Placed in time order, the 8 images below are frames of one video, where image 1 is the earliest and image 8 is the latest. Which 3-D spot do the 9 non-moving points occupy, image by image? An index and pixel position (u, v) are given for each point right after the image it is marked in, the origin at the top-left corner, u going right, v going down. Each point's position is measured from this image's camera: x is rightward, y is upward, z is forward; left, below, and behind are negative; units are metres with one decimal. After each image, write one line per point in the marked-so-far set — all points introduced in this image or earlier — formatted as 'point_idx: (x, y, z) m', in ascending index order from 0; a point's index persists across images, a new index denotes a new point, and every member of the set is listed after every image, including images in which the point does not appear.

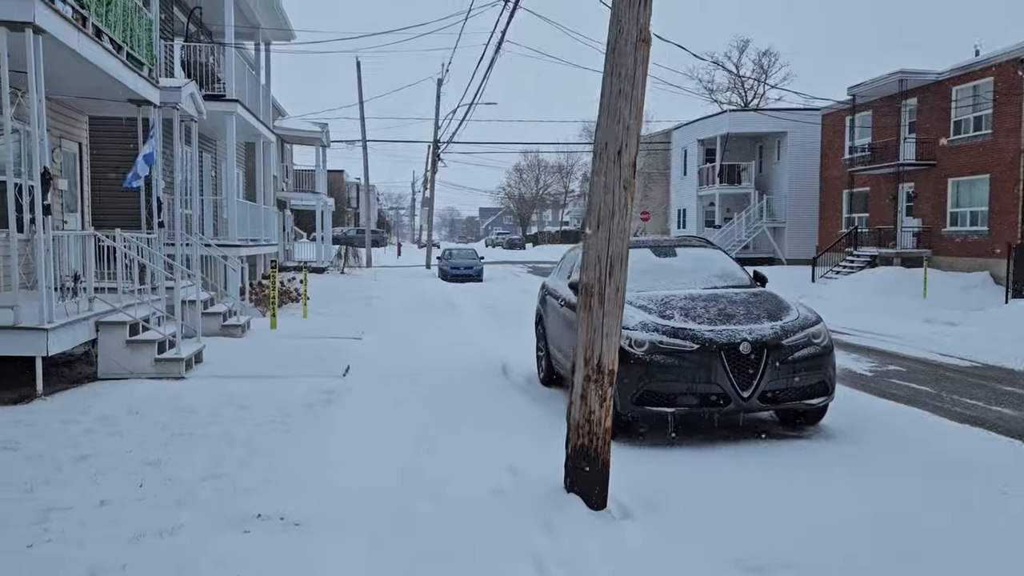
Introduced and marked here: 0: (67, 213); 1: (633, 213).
0: (-7.0, +1.2, +11.9) m
1: (+0.8, +0.5, +4.8) m
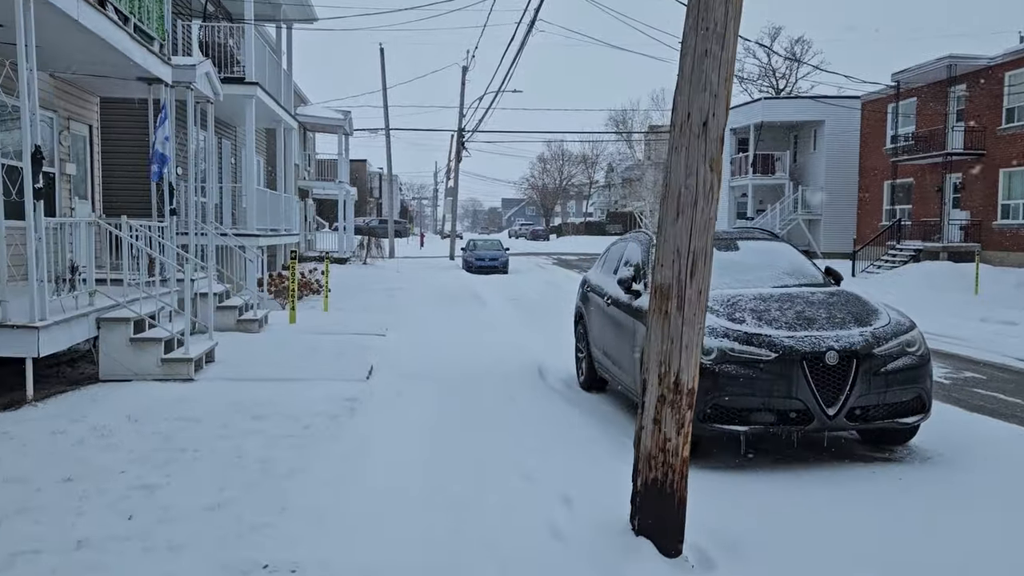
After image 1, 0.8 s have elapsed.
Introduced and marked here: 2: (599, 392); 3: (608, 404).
0: (-6.5, +1.3, +11.3) m
1: (+1.1, +0.5, +4.0) m
2: (+1.0, -1.2, +8.8) m
3: (+1.0, -1.2, +7.9) m
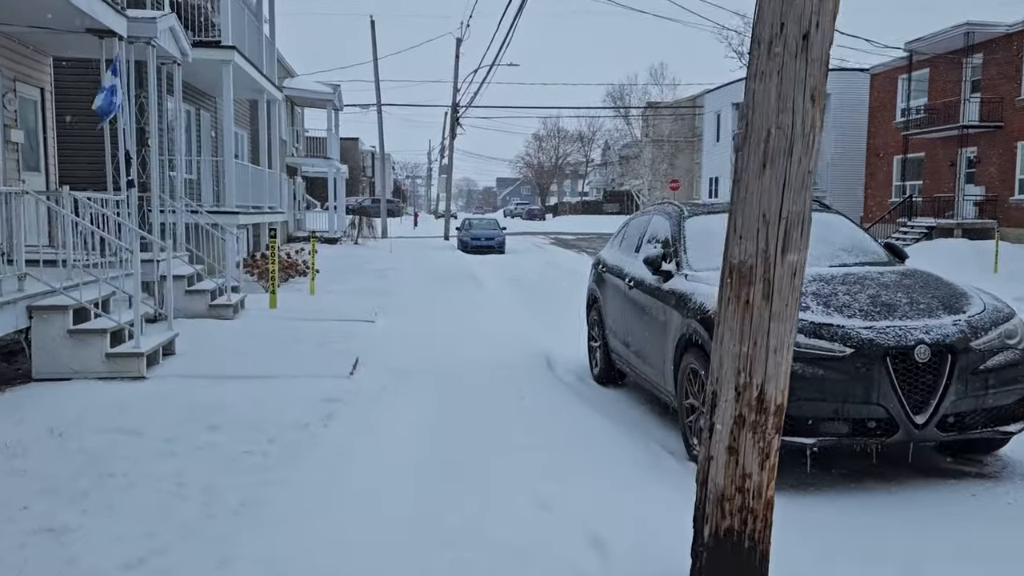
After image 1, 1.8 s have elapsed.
0: (-6.5, +1.6, +10.1) m
1: (+1.2, +0.5, +2.8) m
2: (+1.1, -1.0, +7.8) m
3: (+1.1, -1.0, +6.8) m
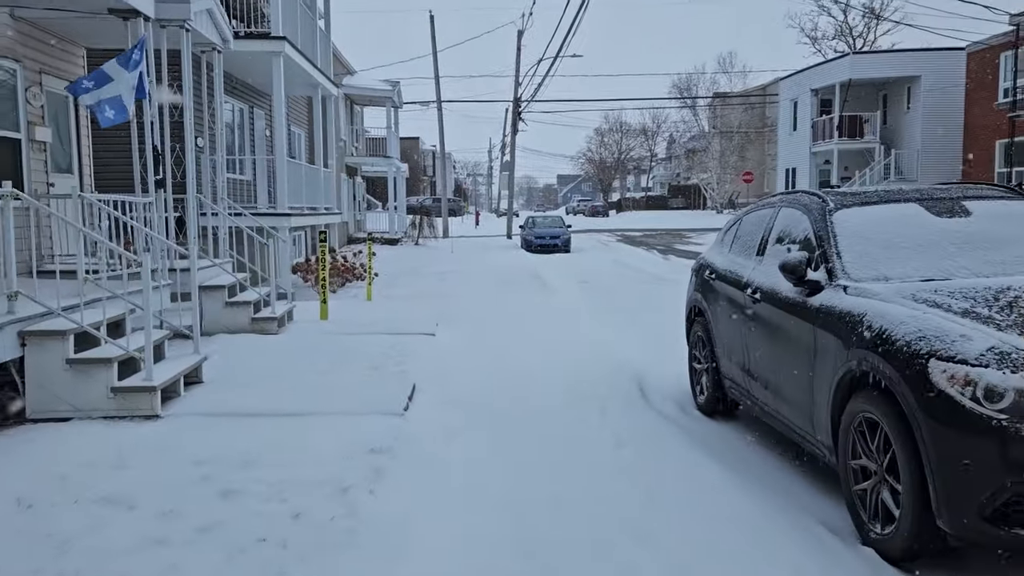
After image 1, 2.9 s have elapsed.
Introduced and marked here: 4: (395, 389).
0: (-5.6, +1.4, +9.2) m
1: (+1.5, +0.4, +1.4) m
2: (+1.8, -1.1, +6.3) m
3: (+1.7, -1.1, +5.4) m
4: (-1.0, -0.8, +6.4) m
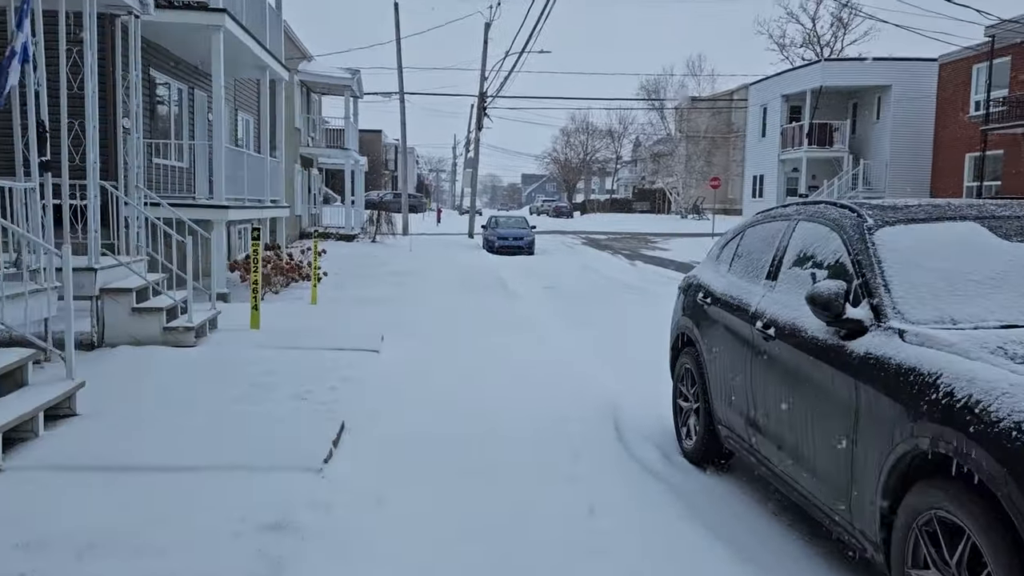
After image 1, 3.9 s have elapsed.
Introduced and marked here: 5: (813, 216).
0: (-6.0, +1.4, +7.8) m
1: (+1.4, +0.2, +0.3) m
2: (+1.4, -1.3, +5.3) m
3: (+1.4, -1.3, +4.4) m
4: (-1.3, -1.0, +5.2) m
5: (+1.7, +0.4, +4.4) m
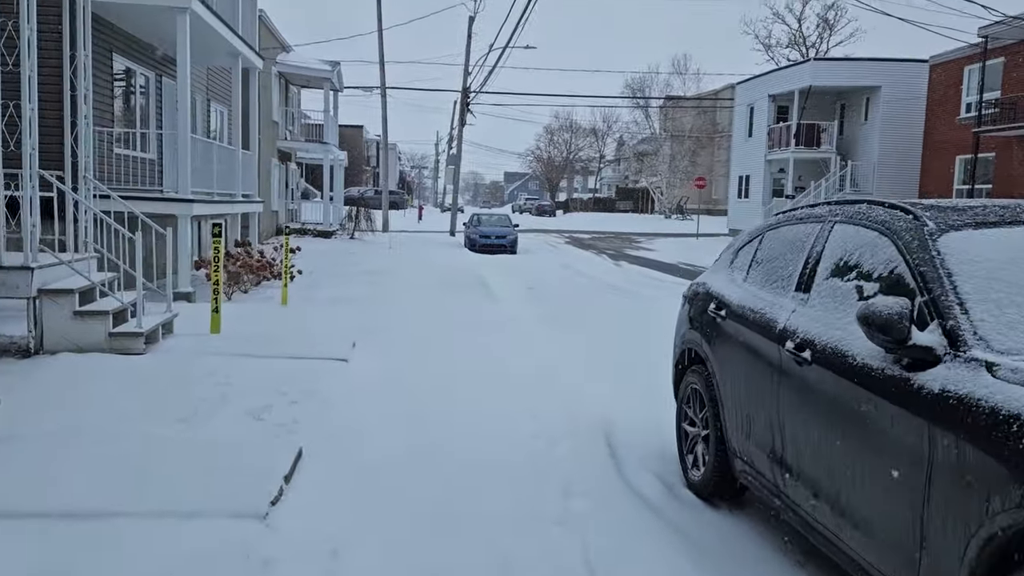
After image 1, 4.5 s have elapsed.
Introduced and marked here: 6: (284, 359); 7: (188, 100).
0: (-6.1, +1.4, +6.9) m
1: (+1.5, +0.2, -0.3) m
2: (+1.3, -1.4, +4.6) m
3: (+1.3, -1.4, +3.7) m
4: (-1.4, -1.0, +4.5) m
5: (+1.7, +0.3, +3.7) m
6: (-2.3, -0.7, +7.6) m
7: (-5.6, +3.3, +13.1) m
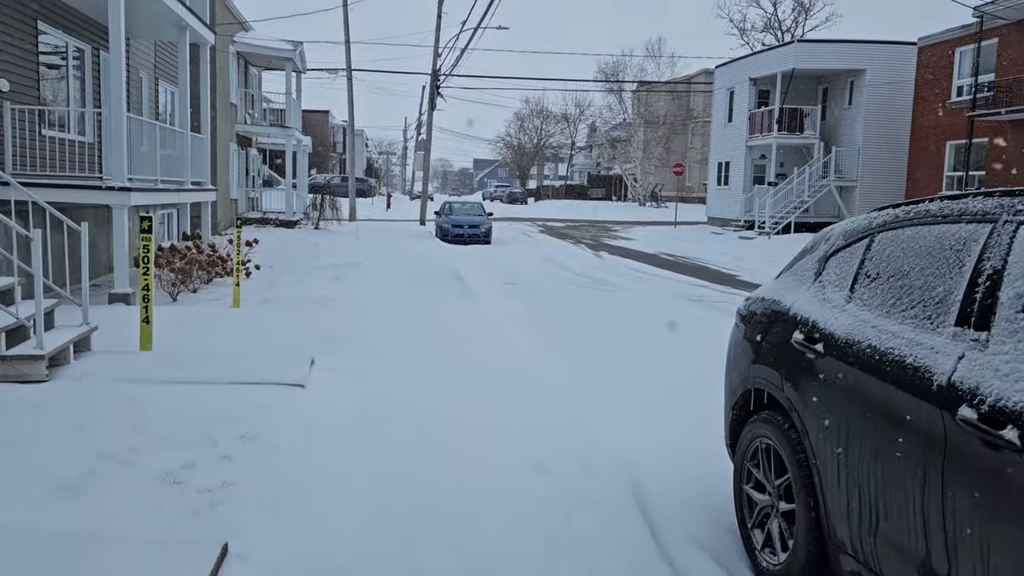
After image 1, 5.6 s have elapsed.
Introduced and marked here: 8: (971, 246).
0: (-6.1, +1.3, +5.3) m
1: (+1.7, 0.0, -1.6) m
2: (+1.4, -1.5, +3.4) m
3: (+1.4, -1.5, +2.5) m
4: (-1.3, -1.1, +3.1) m
5: (+1.7, +0.2, +2.4) m
6: (-2.3, -0.8, +6.2) m
7: (-5.9, +3.3, +11.5) m
8: (+1.6, +0.1, +2.7) m
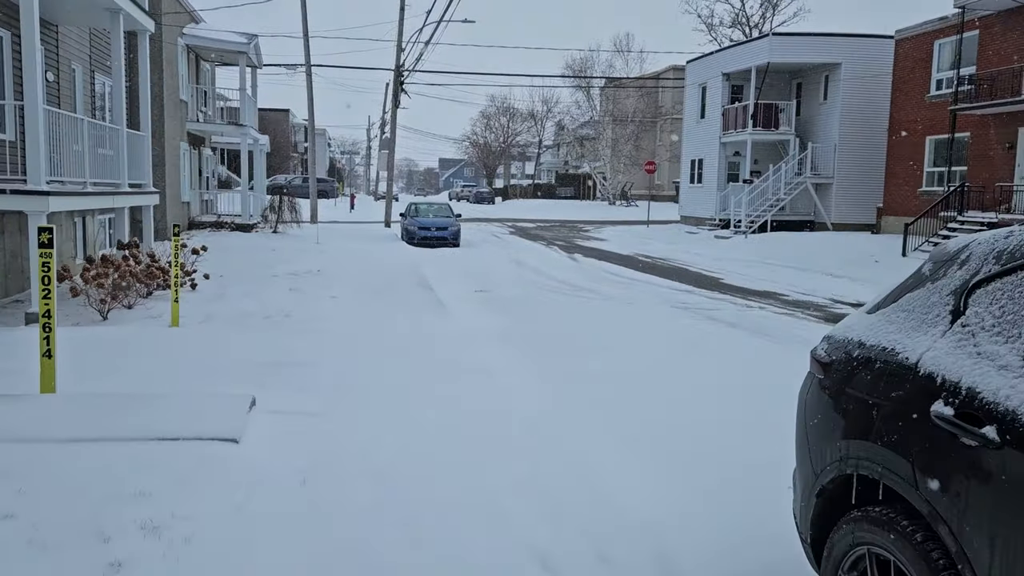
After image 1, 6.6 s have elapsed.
0: (-6.2, +1.1, +3.9) m
1: (+1.9, -0.2, -2.7) m
2: (+1.4, -1.6, +2.3) m
3: (+1.5, -1.7, +1.3) m
4: (-1.3, -1.3, +1.8) m
5: (+1.8, +0.1, +1.3) m
6: (-2.4, -1.0, +4.9) m
7: (-6.2, +3.0, +10.0) m
8: (+1.7, 0.0, +1.6) m
